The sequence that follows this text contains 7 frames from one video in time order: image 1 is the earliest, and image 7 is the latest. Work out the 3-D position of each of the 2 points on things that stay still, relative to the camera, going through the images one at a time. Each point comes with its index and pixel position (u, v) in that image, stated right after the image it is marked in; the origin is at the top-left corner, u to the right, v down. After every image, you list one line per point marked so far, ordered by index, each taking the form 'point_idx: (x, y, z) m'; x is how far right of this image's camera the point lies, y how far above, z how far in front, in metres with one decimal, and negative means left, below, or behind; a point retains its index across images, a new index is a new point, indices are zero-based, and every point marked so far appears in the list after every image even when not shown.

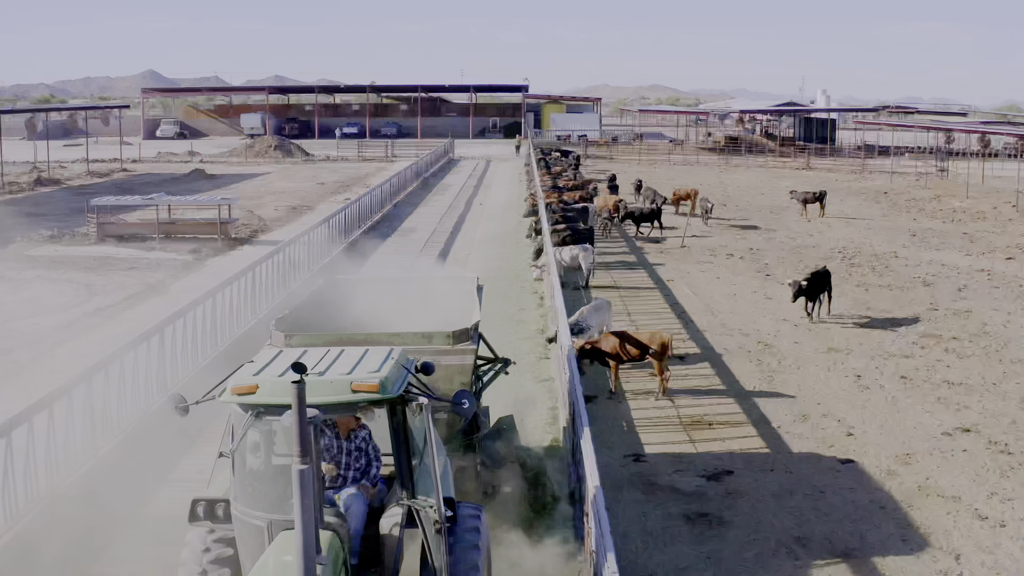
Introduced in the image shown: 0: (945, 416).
0: (+5.1, -1.5, +10.6) m
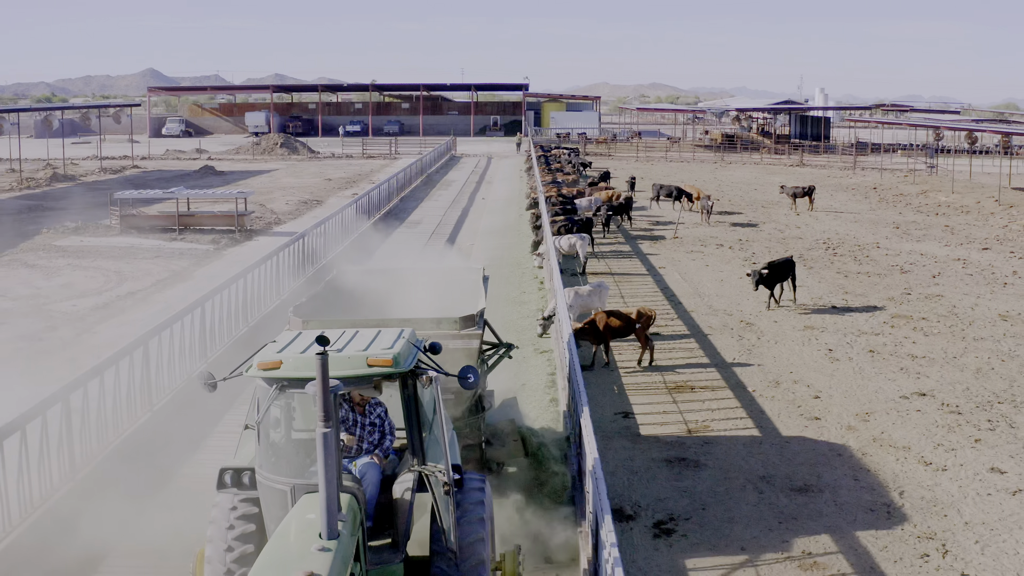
0: (+5.1, -1.2, +11.8) m
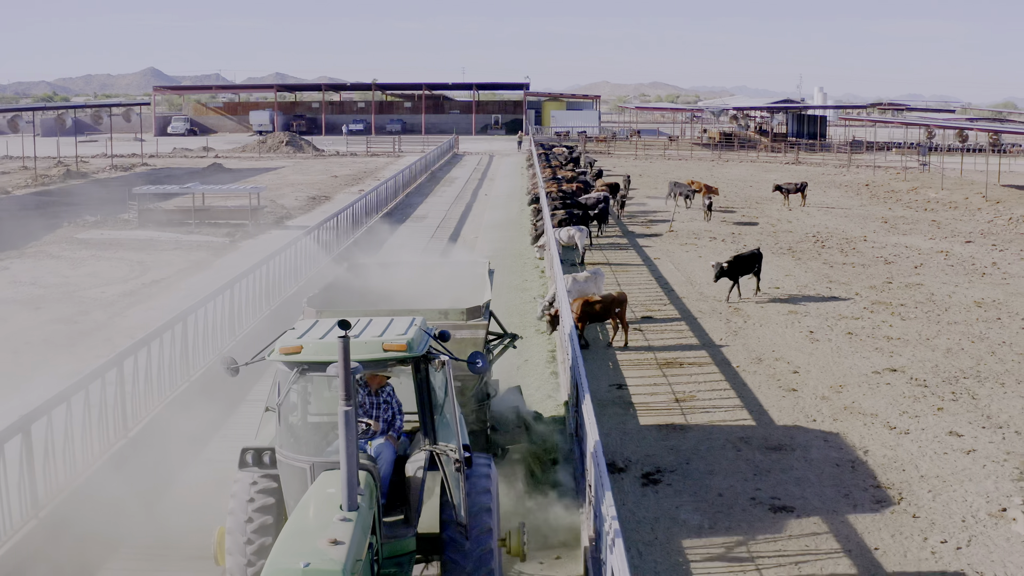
0: (+5.2, -1.0, +12.7) m
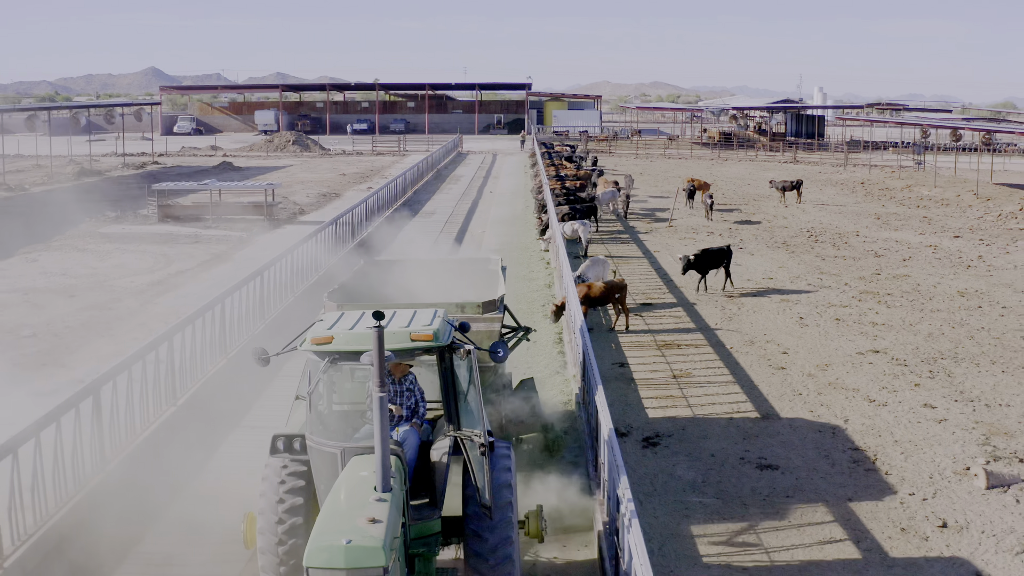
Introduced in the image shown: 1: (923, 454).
0: (+5.3, -0.8, +13.6) m
1: (+4.3, -1.7, +9.4) m
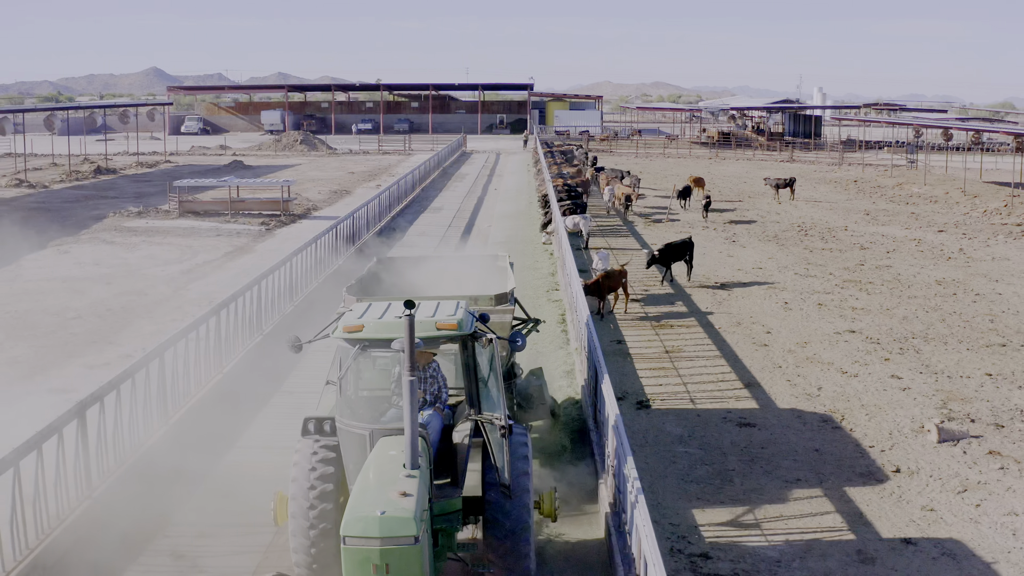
0: (+5.4, -0.6, +14.8) m
1: (+4.4, -1.5, +10.5) m
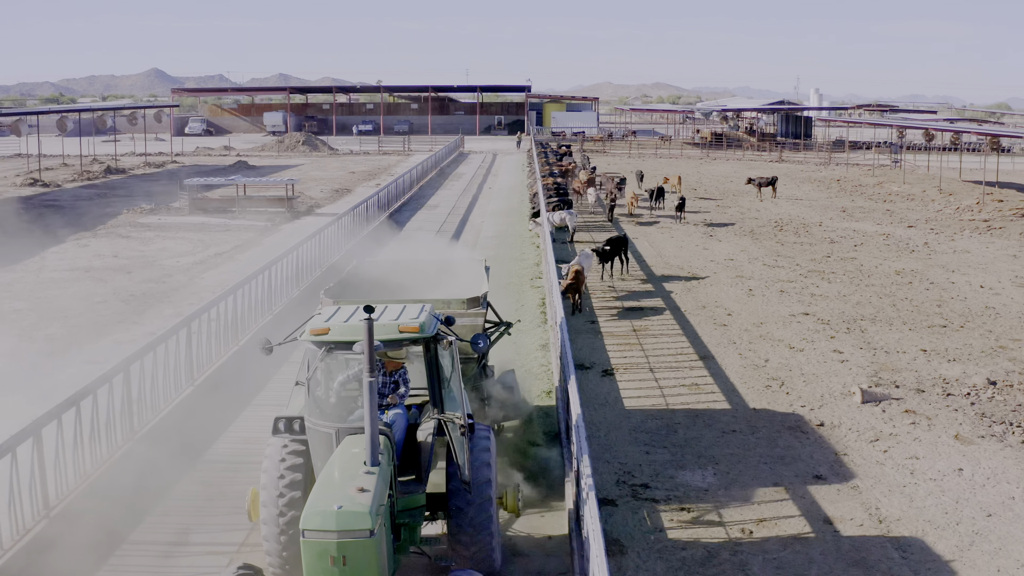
0: (+5.2, -0.4, +16.3) m
1: (+4.1, -1.3, +12.0) m
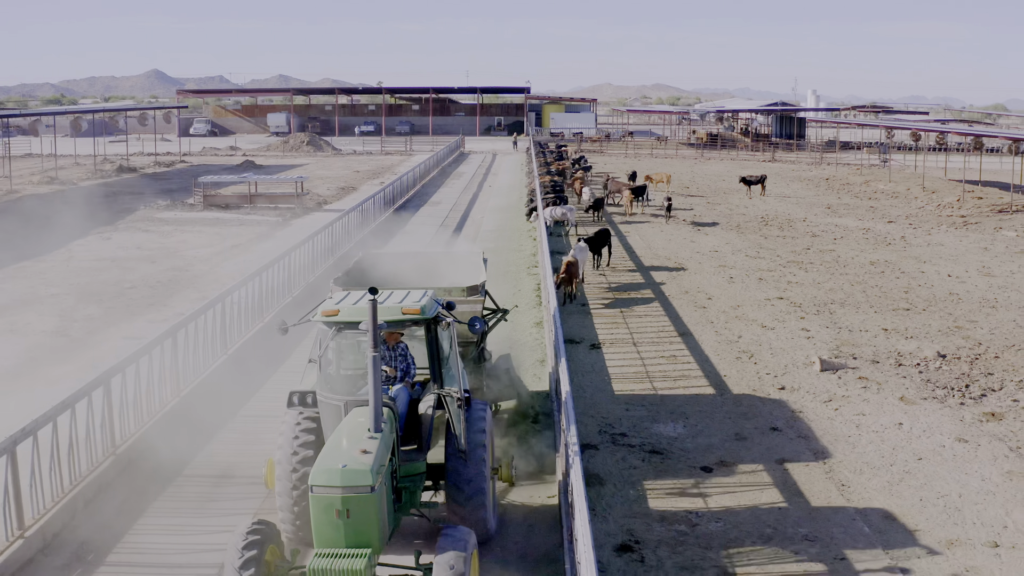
0: (+5.1, -0.1, +17.6) m
1: (+4.1, -1.0, +13.4) m
